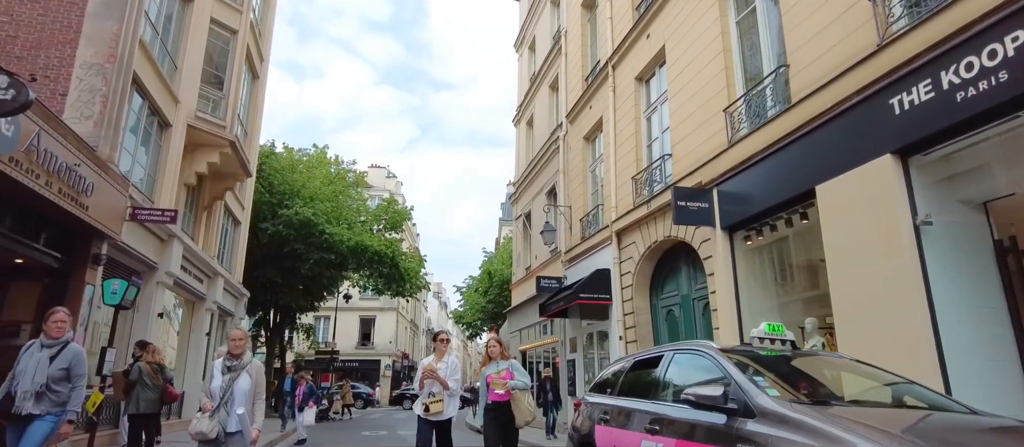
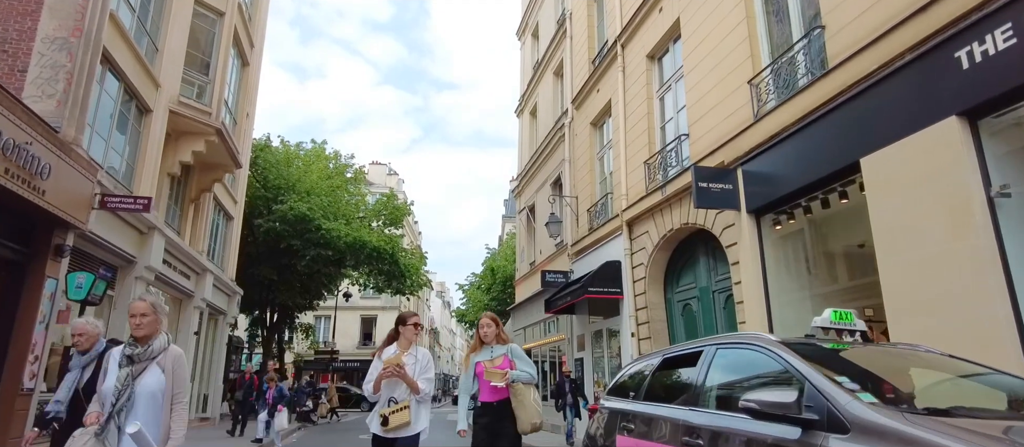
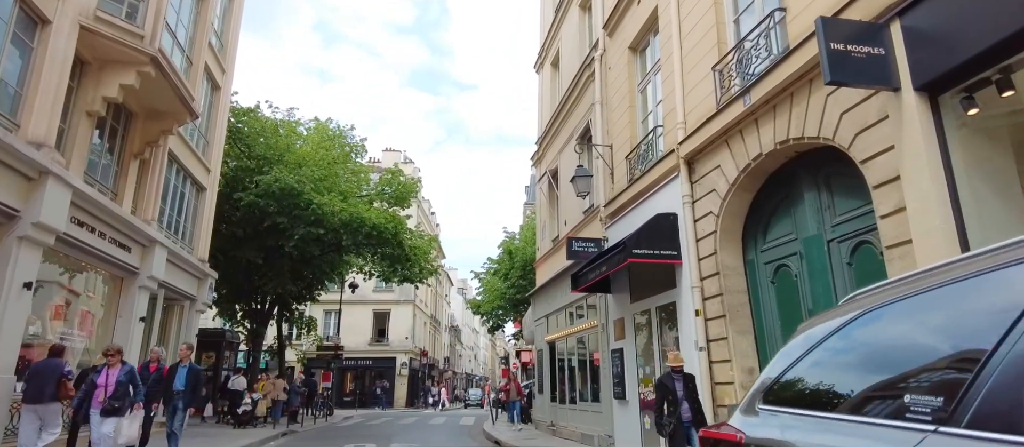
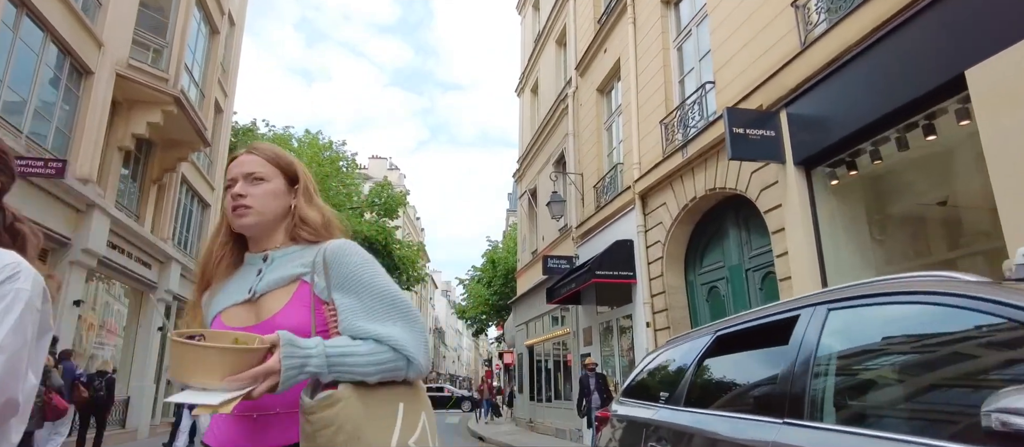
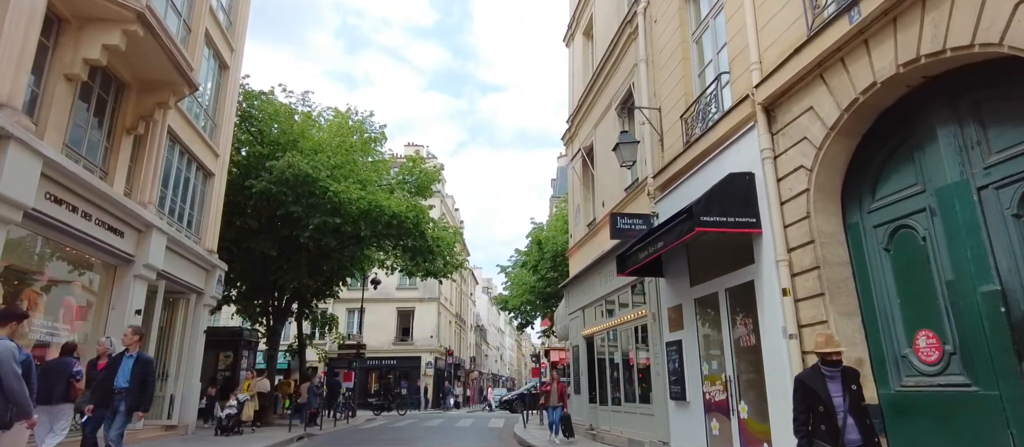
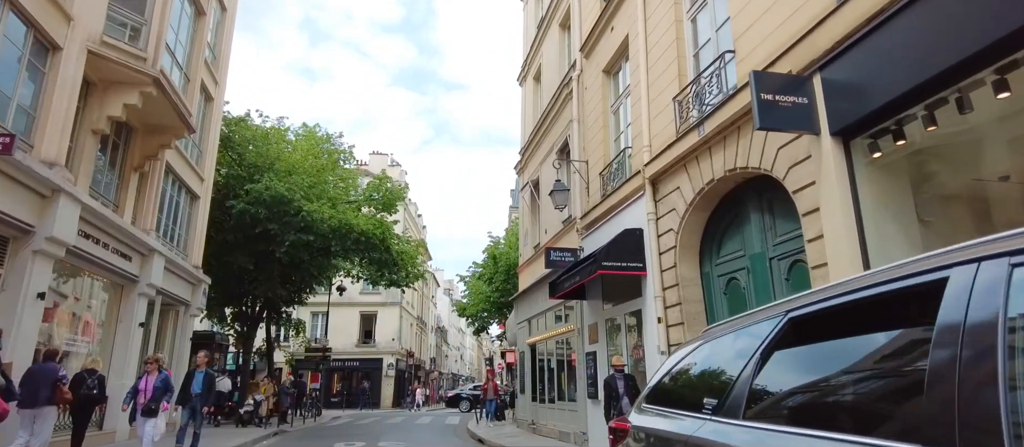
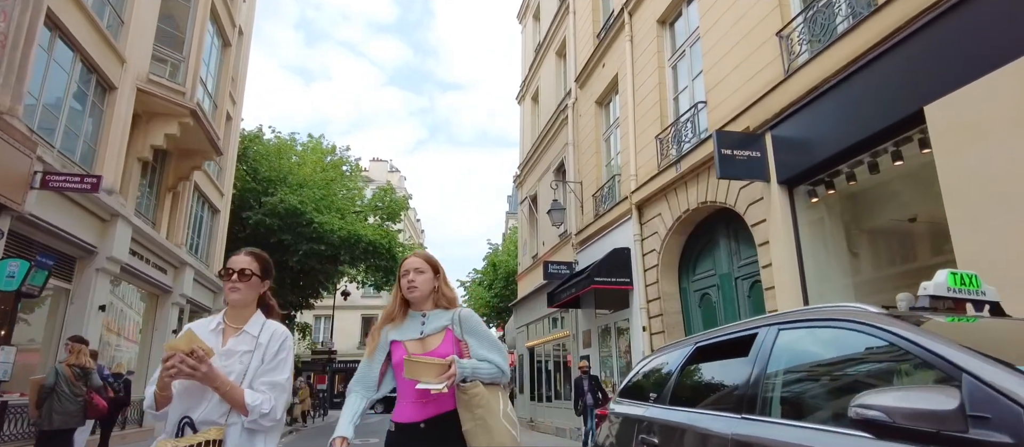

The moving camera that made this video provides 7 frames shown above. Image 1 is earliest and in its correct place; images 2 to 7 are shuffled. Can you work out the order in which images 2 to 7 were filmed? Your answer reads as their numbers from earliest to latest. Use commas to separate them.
2, 7, 4, 6, 3, 5
